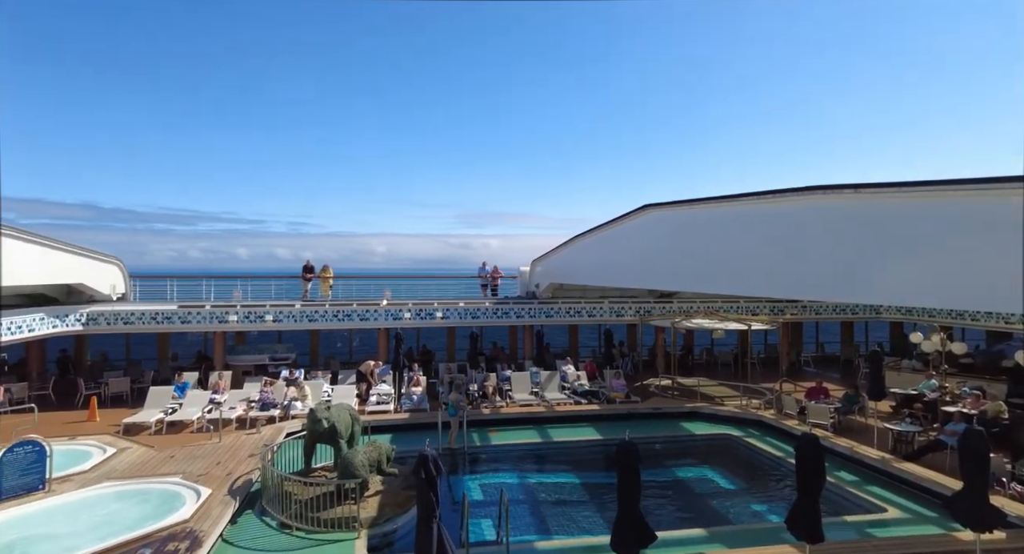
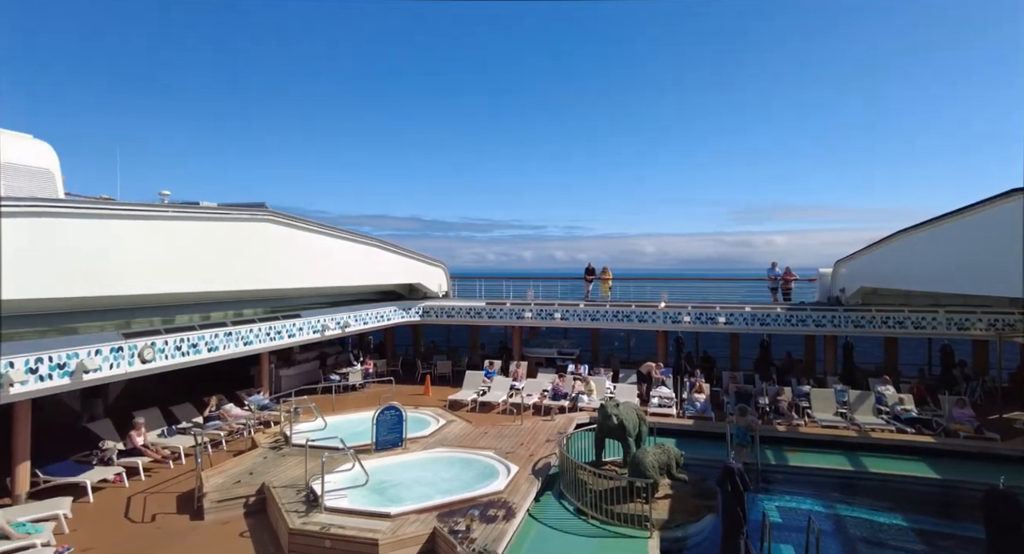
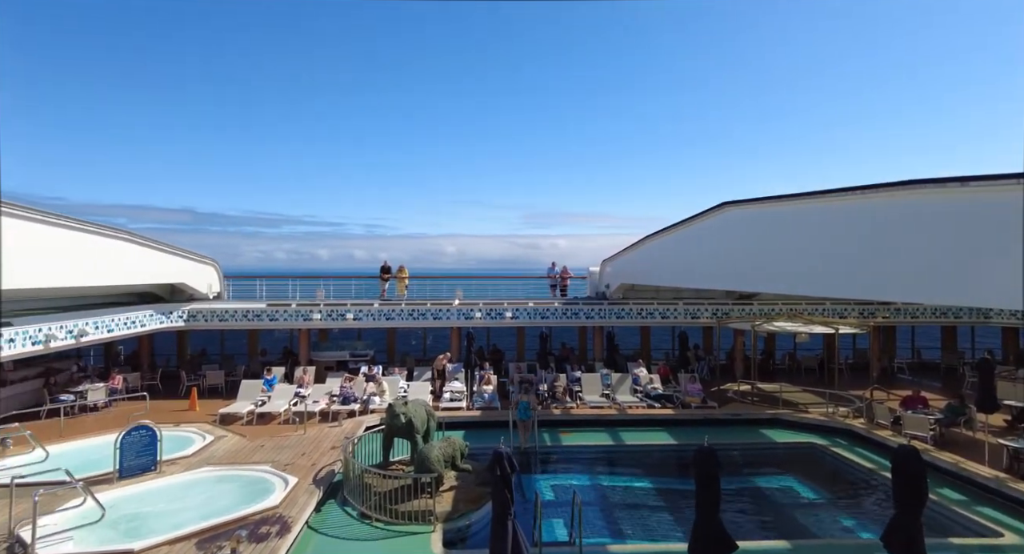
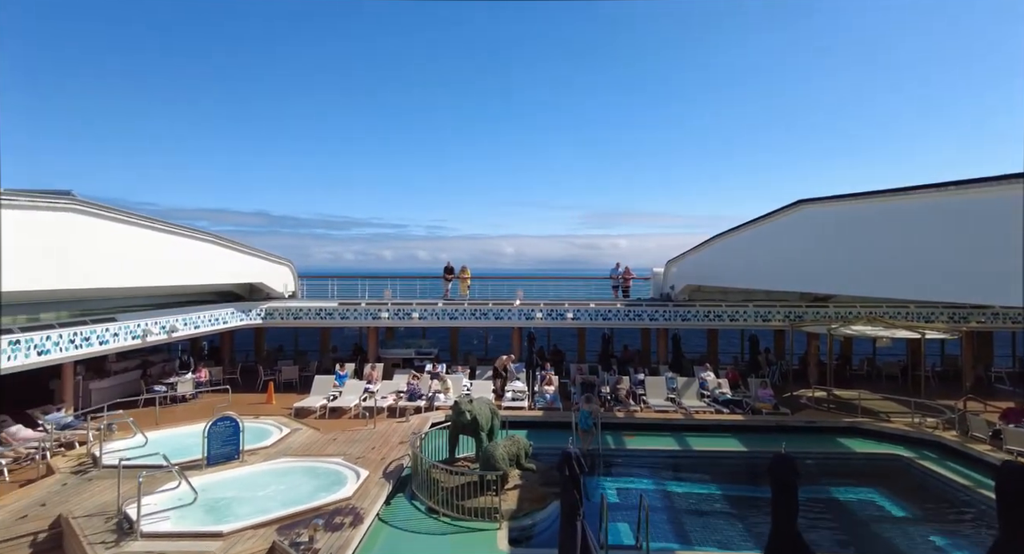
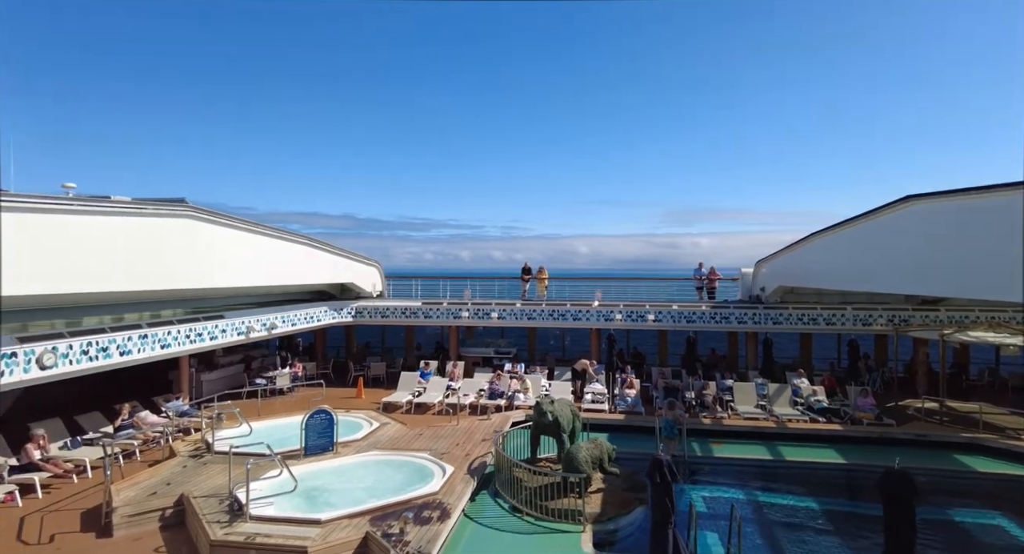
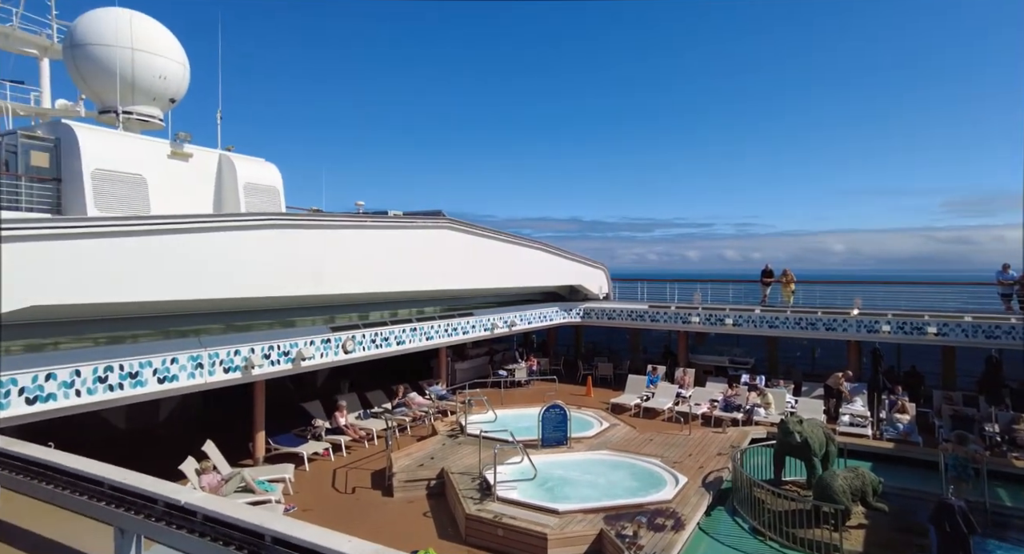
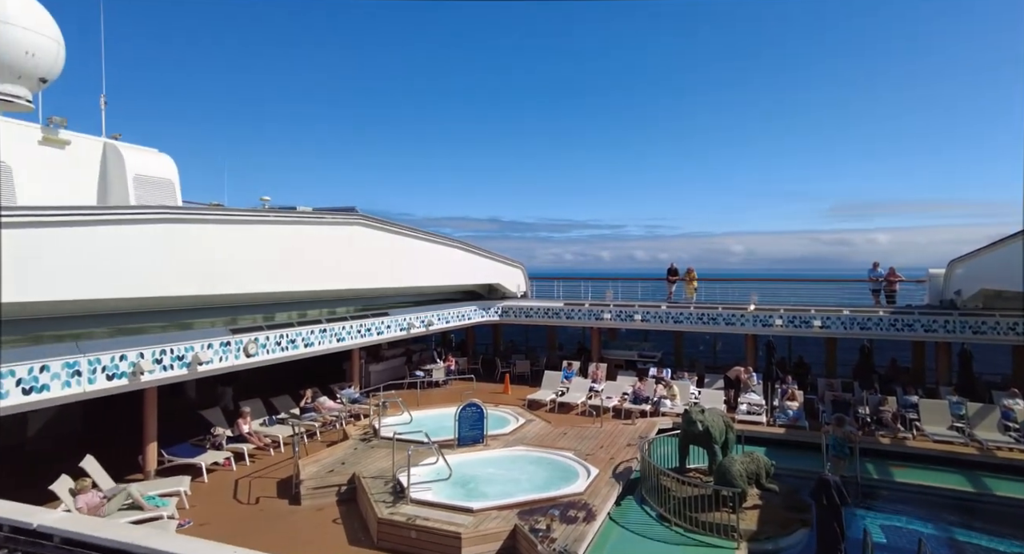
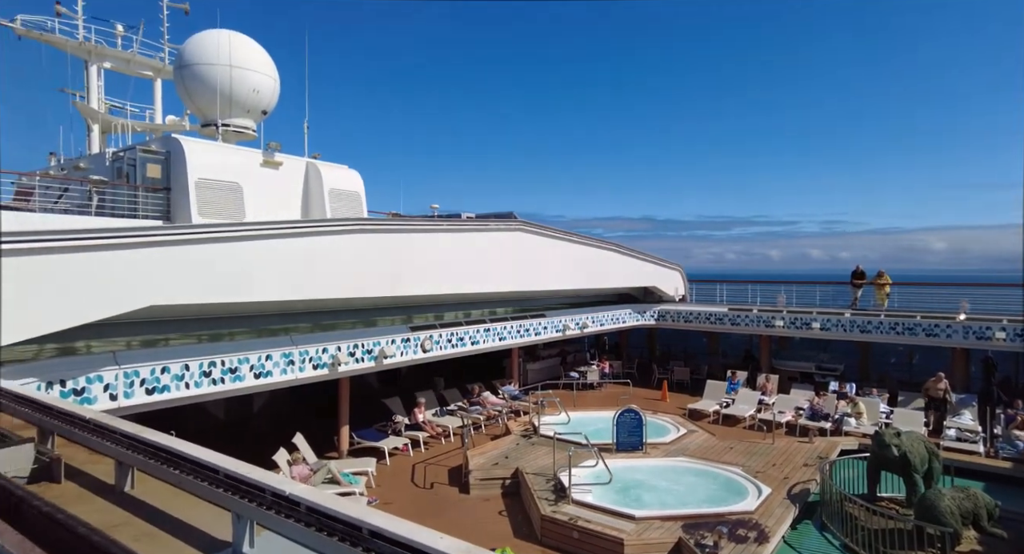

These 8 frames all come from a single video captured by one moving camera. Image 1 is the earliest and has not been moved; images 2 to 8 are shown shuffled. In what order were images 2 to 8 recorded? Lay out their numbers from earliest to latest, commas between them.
3, 4, 5, 2, 7, 6, 8
